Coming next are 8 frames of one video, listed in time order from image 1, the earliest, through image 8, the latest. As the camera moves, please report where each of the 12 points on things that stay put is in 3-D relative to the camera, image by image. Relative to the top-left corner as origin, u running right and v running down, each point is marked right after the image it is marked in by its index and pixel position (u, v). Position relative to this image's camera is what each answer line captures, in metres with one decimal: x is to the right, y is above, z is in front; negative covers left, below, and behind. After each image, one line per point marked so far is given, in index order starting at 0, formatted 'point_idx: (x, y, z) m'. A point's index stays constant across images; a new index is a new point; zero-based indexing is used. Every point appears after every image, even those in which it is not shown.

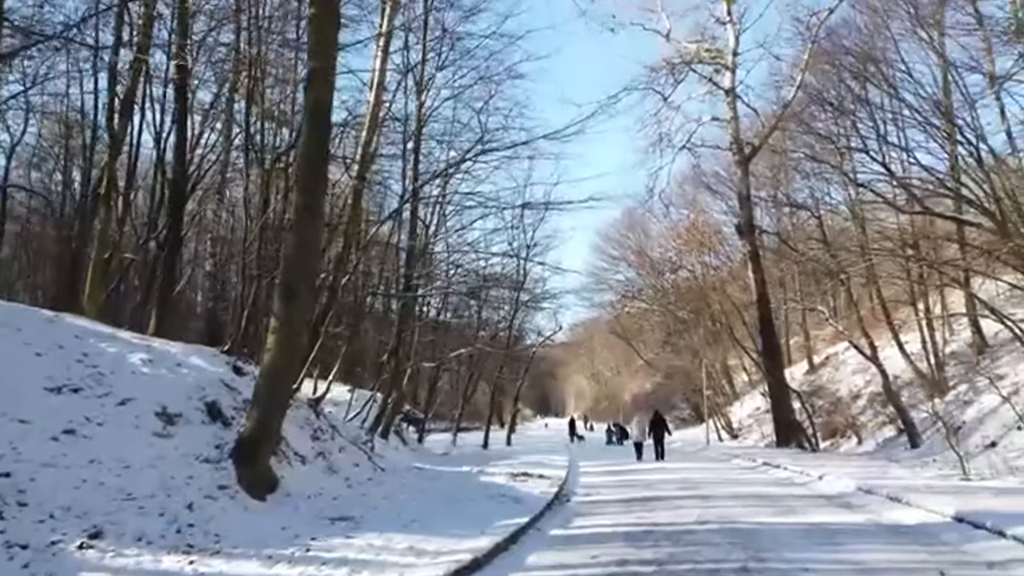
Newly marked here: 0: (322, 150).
0: (-2.1, +1.5, +10.8) m
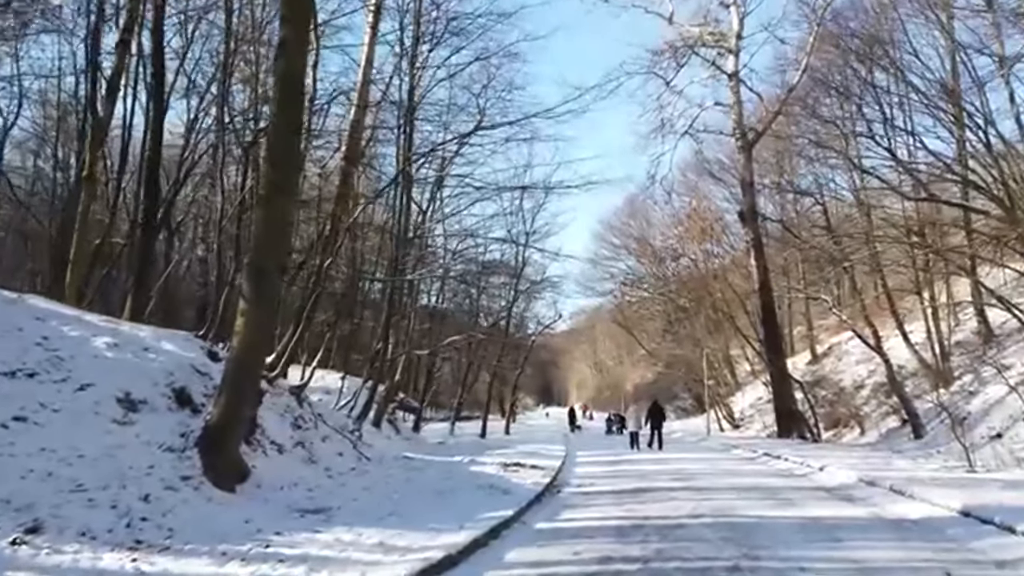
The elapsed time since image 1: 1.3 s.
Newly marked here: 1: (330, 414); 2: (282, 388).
0: (-2.3, +1.7, +10.3) m
1: (-3.0, -2.1, +16.6) m
2: (-3.4, -1.5, +14.8) m
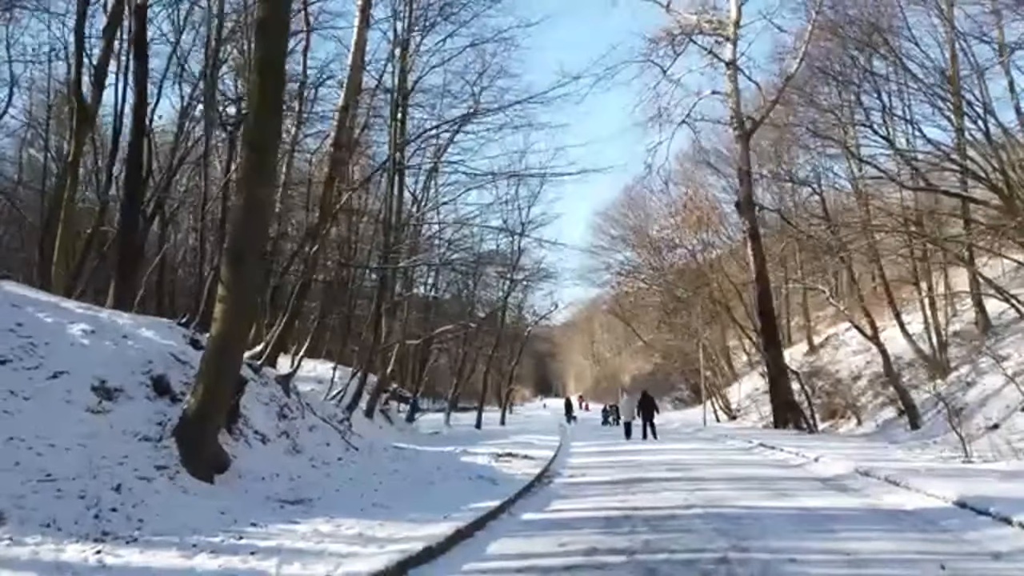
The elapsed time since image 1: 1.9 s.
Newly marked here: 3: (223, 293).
0: (-2.4, +1.8, +10.0) m
1: (-3.2, -1.9, +16.4) m
2: (-3.5, -1.3, +14.6) m
3: (-2.9, 0.0, +9.9) m
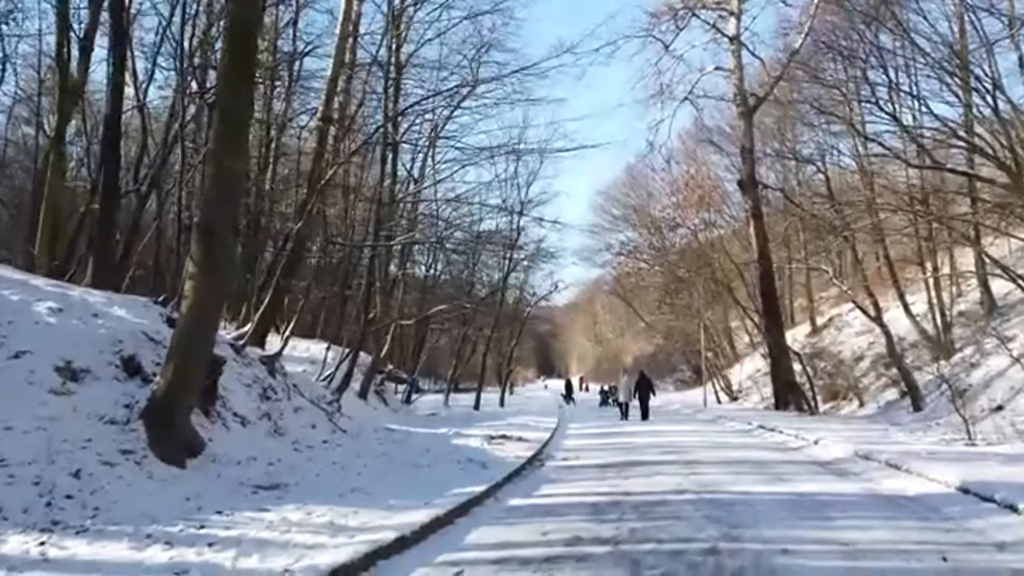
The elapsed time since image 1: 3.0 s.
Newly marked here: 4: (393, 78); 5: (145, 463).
0: (-2.5, +2.0, +9.6) m
1: (-3.3, -1.5, +16.0) m
2: (-3.7, -1.0, +14.2) m
3: (-3.0, +0.2, +9.5) m
4: (-2.4, +4.2, +19.9) m
5: (-3.2, -1.5, +8.8) m
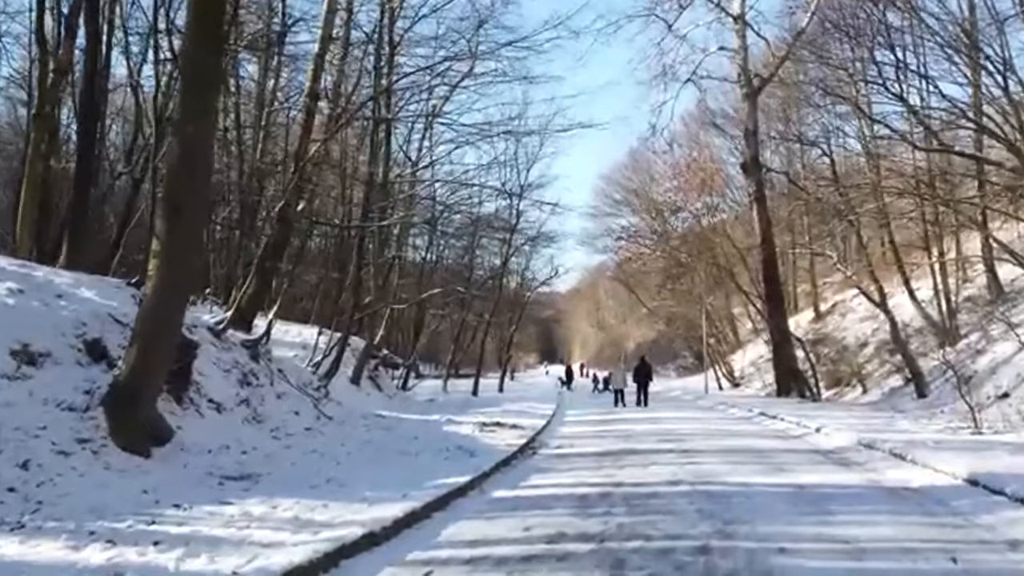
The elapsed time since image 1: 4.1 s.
0: (-2.7, +2.2, +9.1) m
1: (-3.4, -1.3, +15.5) m
2: (-3.8, -0.7, +13.8) m
3: (-3.1, +0.4, +9.0) m
4: (-2.4, +4.5, +19.3) m
5: (-3.4, -1.4, +8.4) m
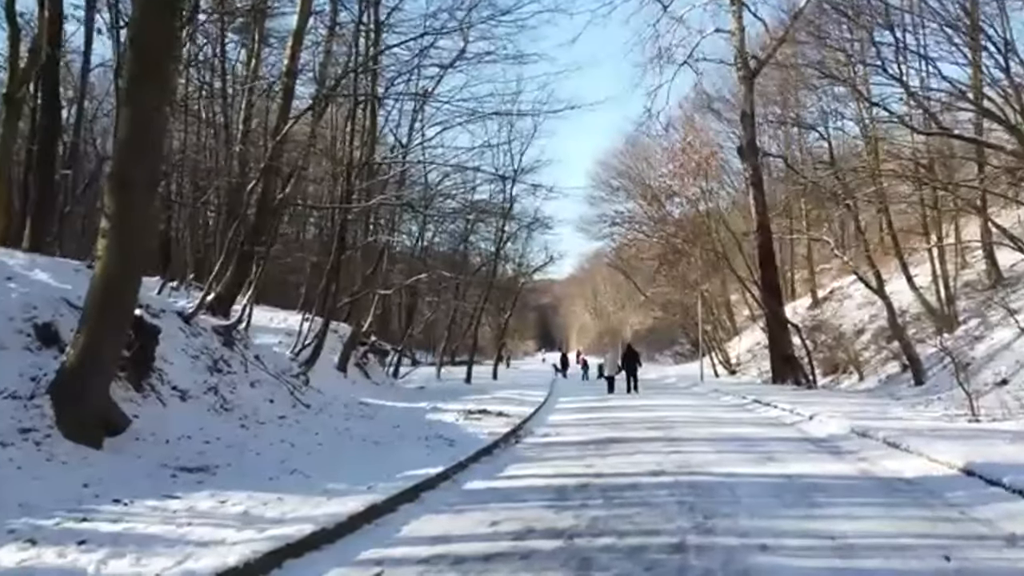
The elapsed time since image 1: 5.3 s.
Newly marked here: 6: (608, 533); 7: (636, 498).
0: (-2.9, +2.4, +8.6) m
1: (-3.6, -1.0, +15.1) m
2: (-4.0, -0.5, +13.3) m
3: (-3.4, +0.5, +8.5) m
4: (-2.7, +4.8, +18.8) m
5: (-3.6, -1.2, +7.9) m
6: (+0.6, -1.5, +6.3) m
7: (+1.0, -1.6, +7.9) m
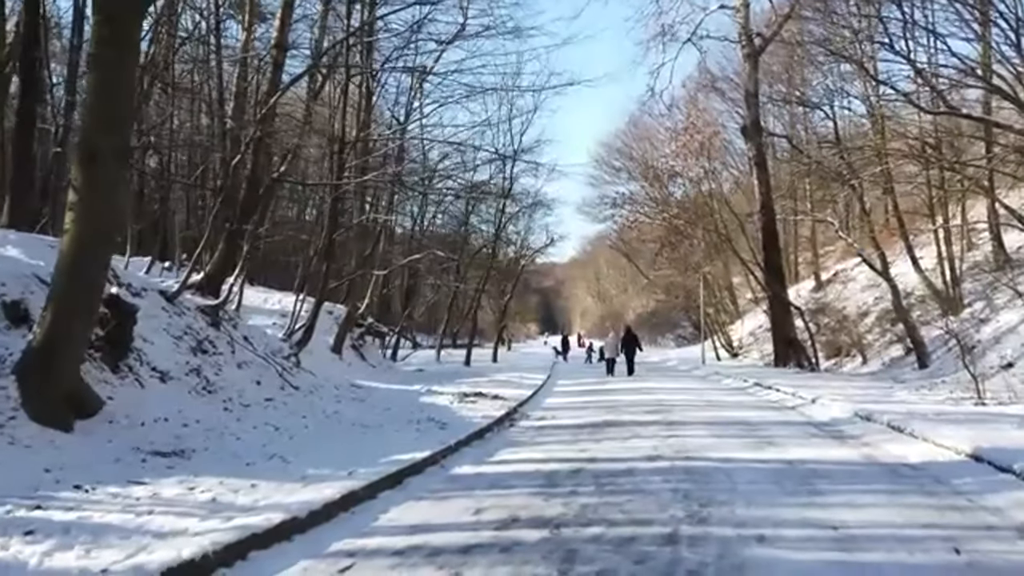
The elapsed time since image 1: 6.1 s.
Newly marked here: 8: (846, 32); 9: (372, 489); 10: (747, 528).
0: (-3.0, +2.6, +8.2) m
1: (-3.7, -0.7, +14.8) m
2: (-4.1, -0.2, +13.0) m
3: (-3.4, +0.7, +8.2) m
4: (-2.7, +5.1, +18.4) m
5: (-3.7, -1.0, +7.6) m
6: (+0.5, -1.4, +6.0) m
7: (+0.9, -1.5, +7.6) m
8: (+5.9, +4.7, +18.2) m
9: (-1.0, -1.4, +7.0) m
10: (+1.3, -1.4, +5.8) m
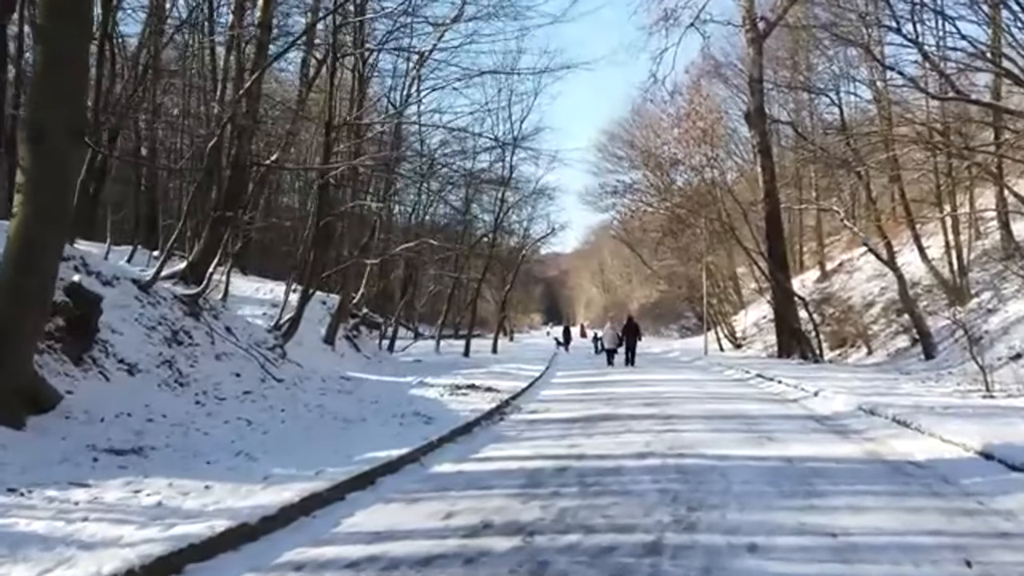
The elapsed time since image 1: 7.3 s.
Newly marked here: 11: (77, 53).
0: (-3.1, +2.7, +7.7) m
1: (-3.8, -0.6, +14.3) m
2: (-4.2, -0.1, +12.6) m
3: (-3.6, +0.8, +7.7) m
4: (-2.8, +5.3, +17.9) m
5: (-3.8, -0.9, +7.2) m
6: (+0.3, -1.3, +5.5) m
7: (+0.7, -1.4, +7.1) m
8: (+5.8, +4.9, +17.6) m
9: (-1.1, -1.3, +6.5) m
10: (+1.2, -1.3, +5.3) m
11: (-3.2, +1.8, +7.7) m
